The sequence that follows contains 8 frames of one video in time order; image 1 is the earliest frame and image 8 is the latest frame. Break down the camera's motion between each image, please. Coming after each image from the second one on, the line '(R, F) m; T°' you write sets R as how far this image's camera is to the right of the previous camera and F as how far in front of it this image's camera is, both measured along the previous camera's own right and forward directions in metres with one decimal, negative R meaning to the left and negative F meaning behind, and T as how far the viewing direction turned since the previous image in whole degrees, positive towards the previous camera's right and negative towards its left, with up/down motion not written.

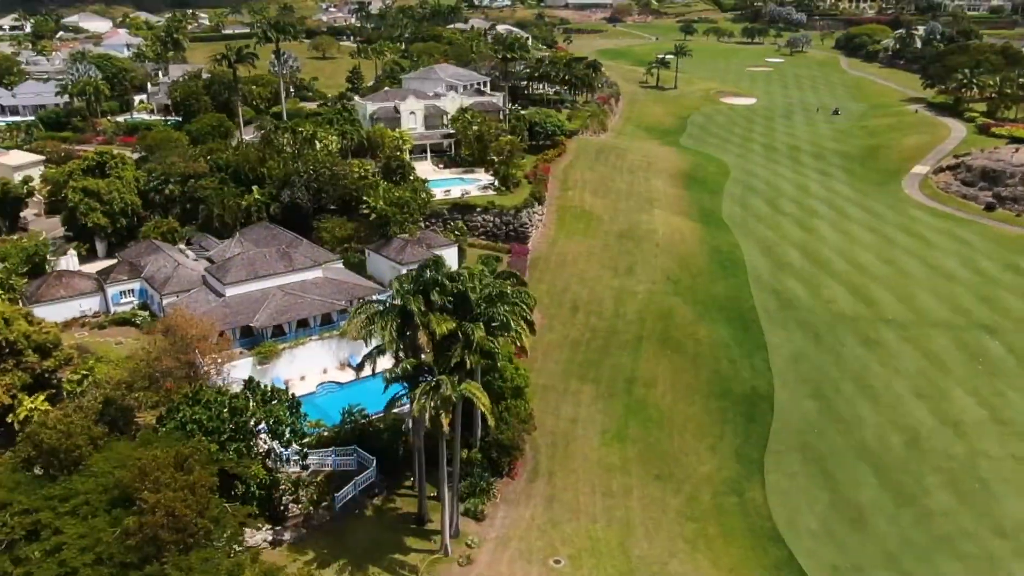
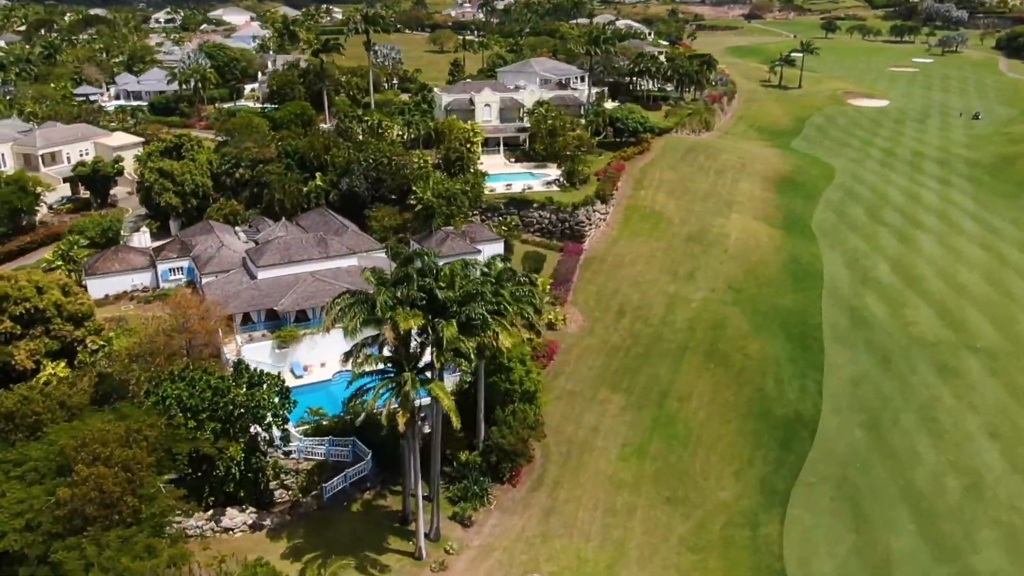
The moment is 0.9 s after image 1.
(+6.2, +2.7) m; -9°
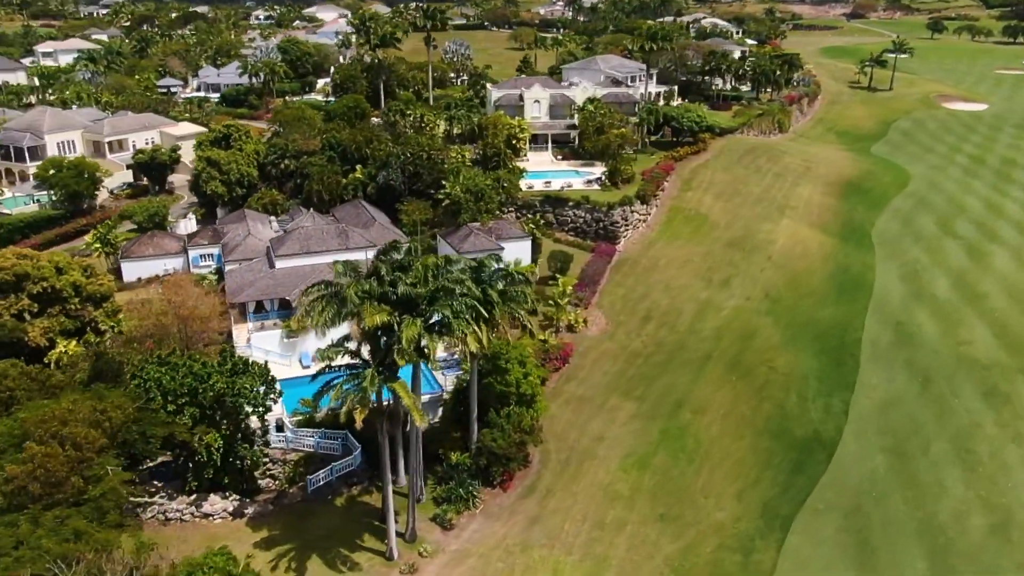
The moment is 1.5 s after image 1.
(+4.7, +1.6) m; -6°
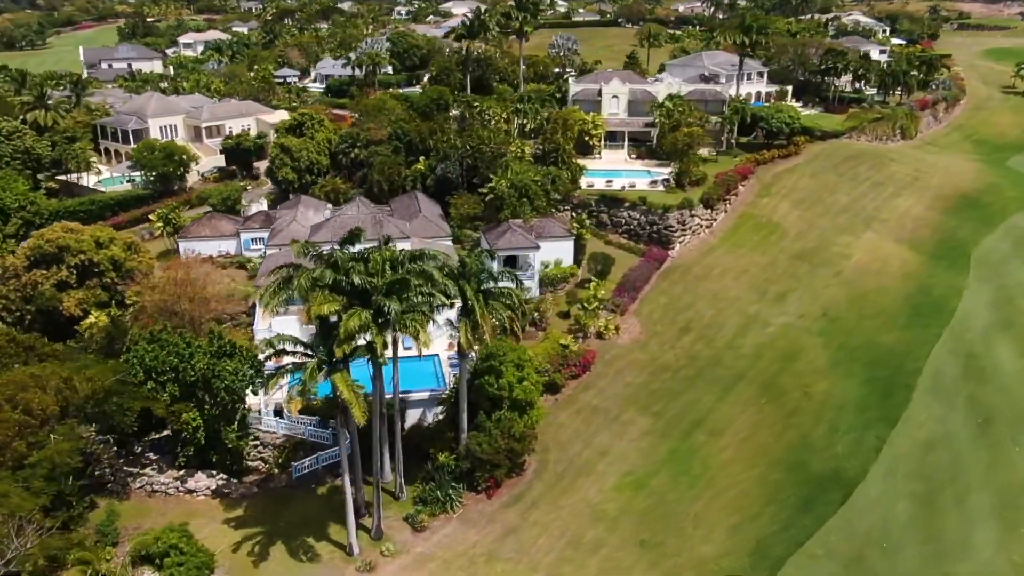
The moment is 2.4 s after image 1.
(+7.0, +2.3) m; -10°
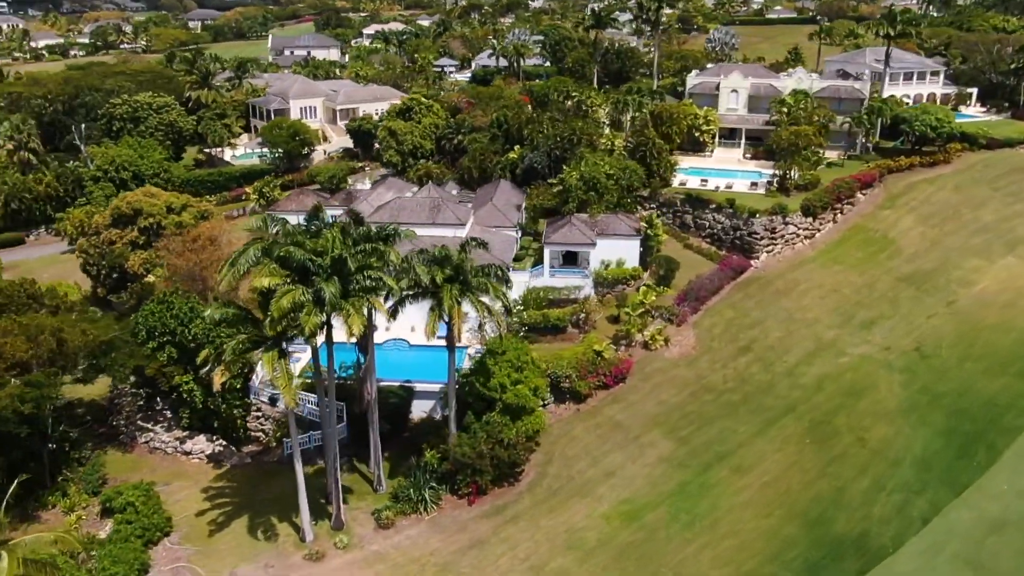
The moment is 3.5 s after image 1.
(+8.8, +4.1) m; -14°
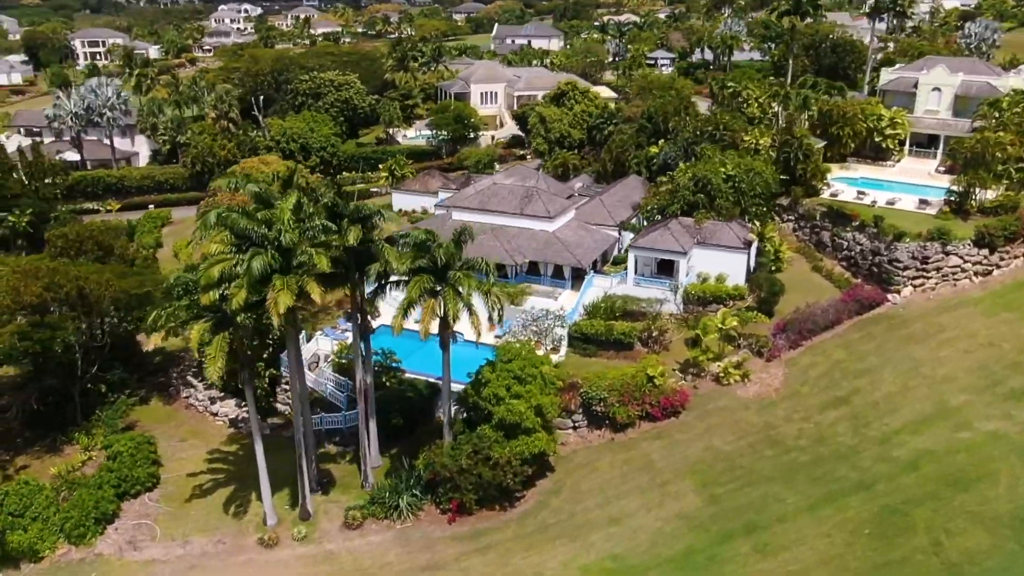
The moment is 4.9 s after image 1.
(+9.9, +6.1) m; -18°
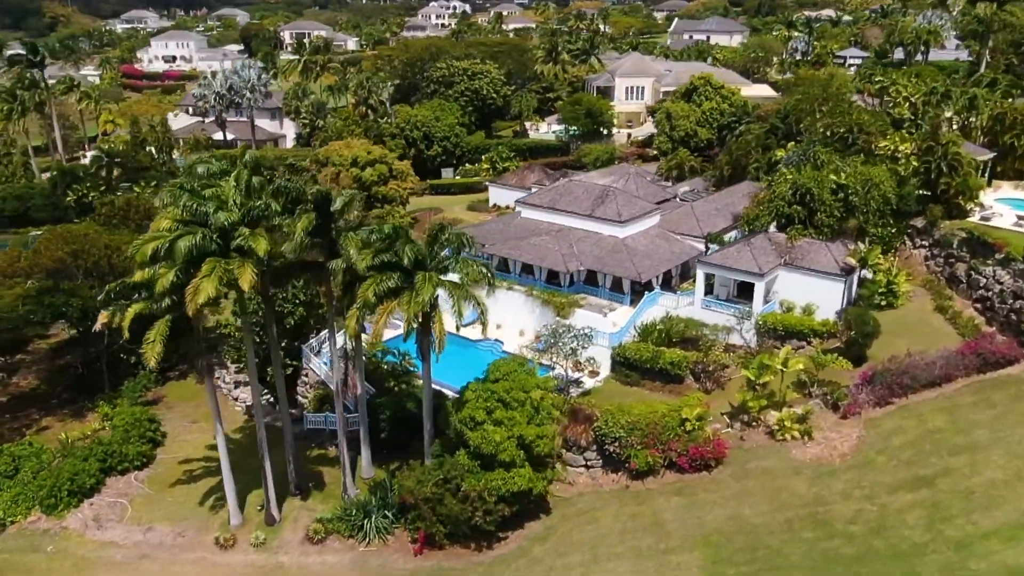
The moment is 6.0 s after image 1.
(+7.3, +5.5) m; -14°
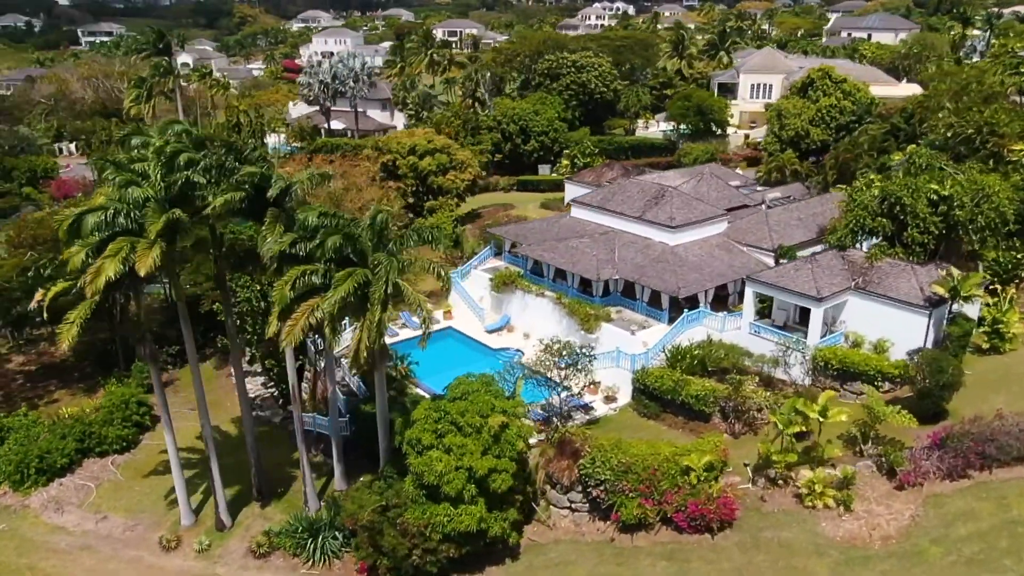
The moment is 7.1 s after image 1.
(+5.9, +5.0) m; -11°
